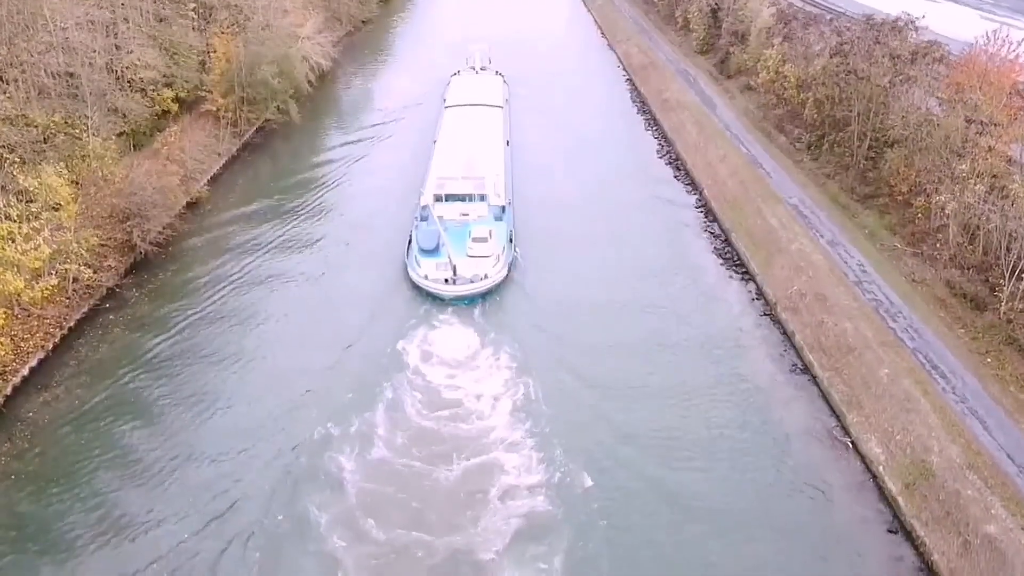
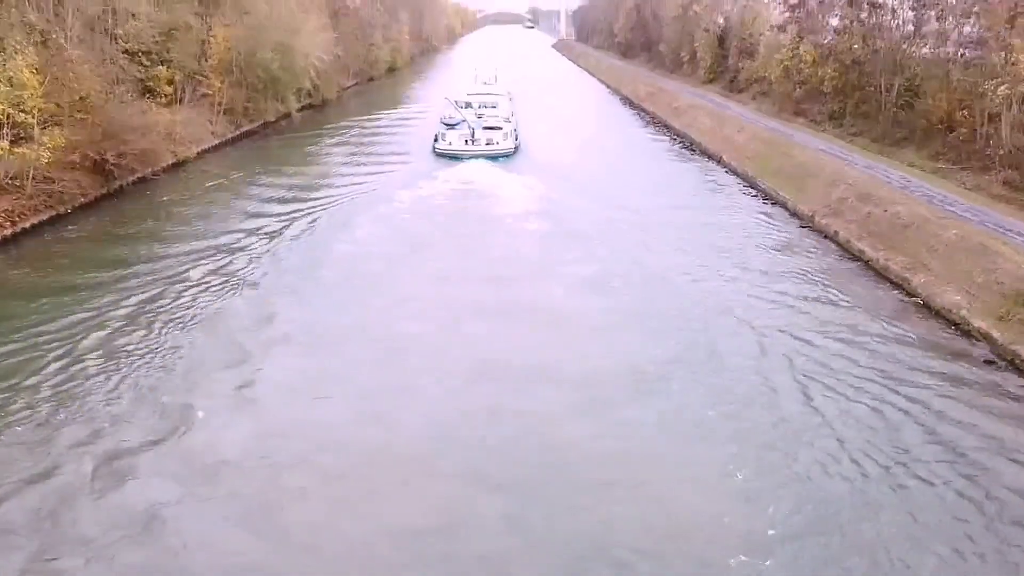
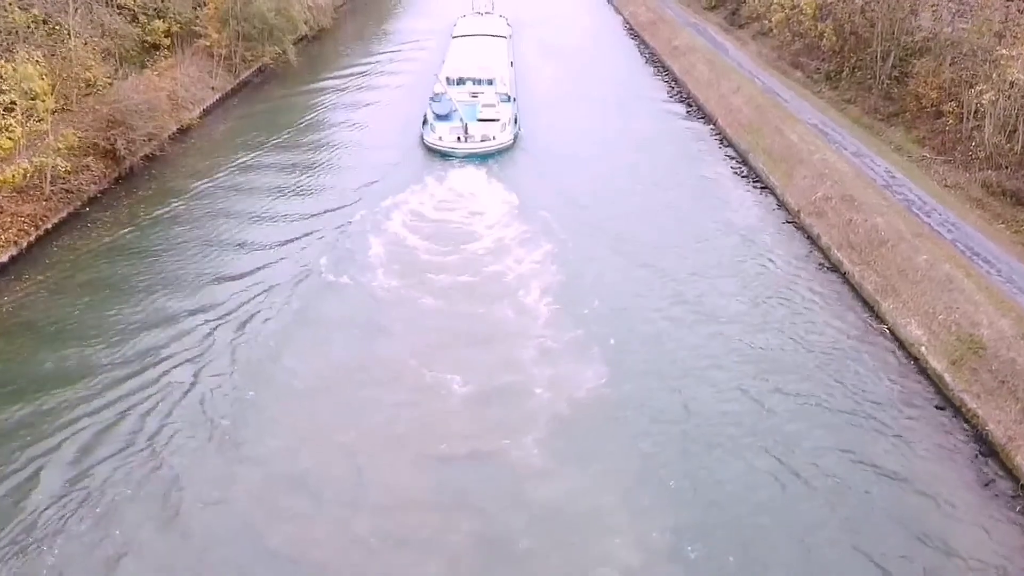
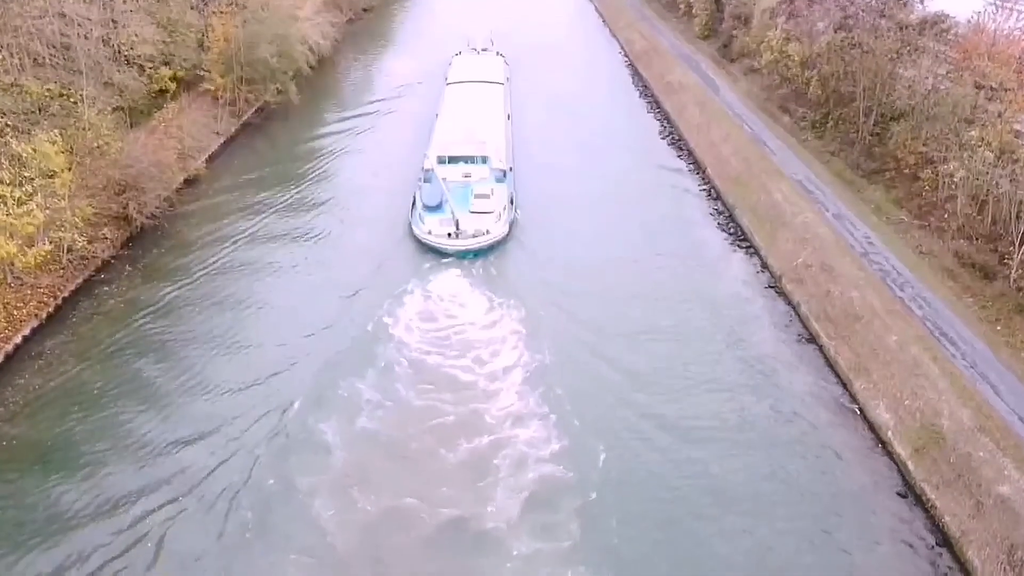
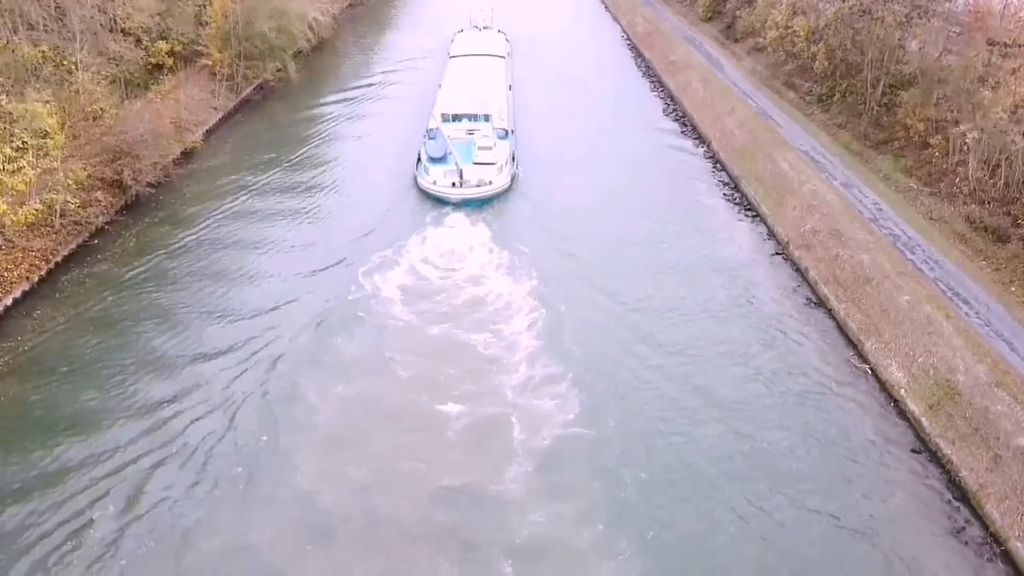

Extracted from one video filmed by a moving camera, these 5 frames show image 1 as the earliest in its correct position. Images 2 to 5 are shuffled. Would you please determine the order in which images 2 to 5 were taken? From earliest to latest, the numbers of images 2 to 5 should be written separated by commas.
4, 5, 3, 2
